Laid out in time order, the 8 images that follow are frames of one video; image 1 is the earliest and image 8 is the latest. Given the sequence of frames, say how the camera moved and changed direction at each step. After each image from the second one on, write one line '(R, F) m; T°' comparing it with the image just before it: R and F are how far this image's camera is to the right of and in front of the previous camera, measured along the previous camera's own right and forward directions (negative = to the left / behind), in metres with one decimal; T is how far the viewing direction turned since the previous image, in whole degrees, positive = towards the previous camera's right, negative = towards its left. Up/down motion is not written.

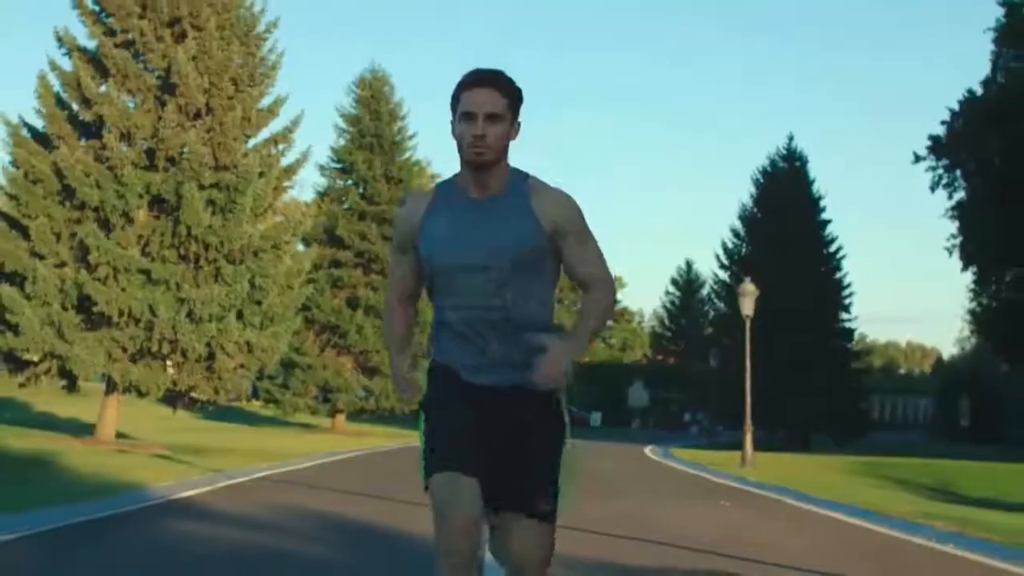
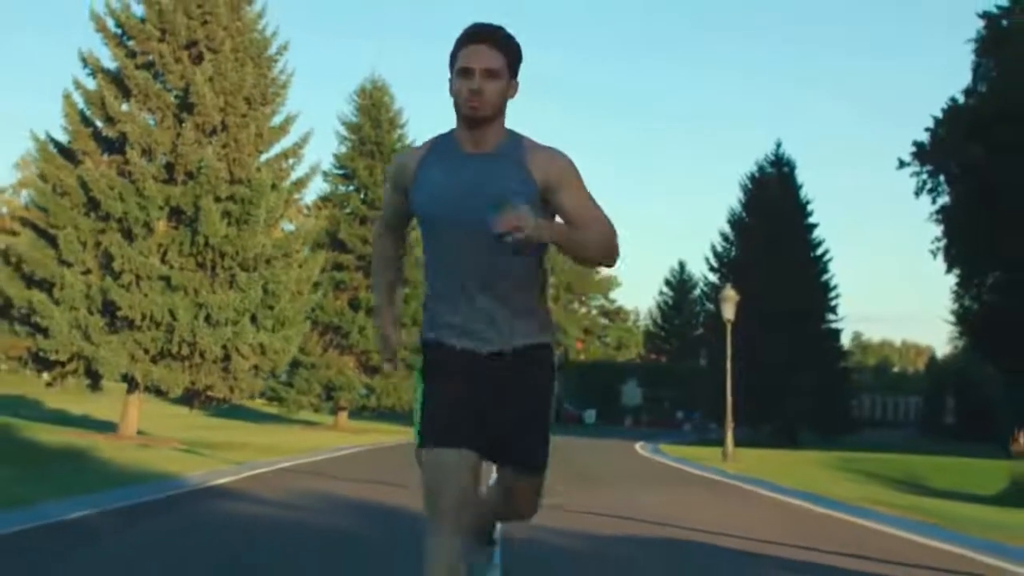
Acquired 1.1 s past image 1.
(0.0, -2.1) m; 0°
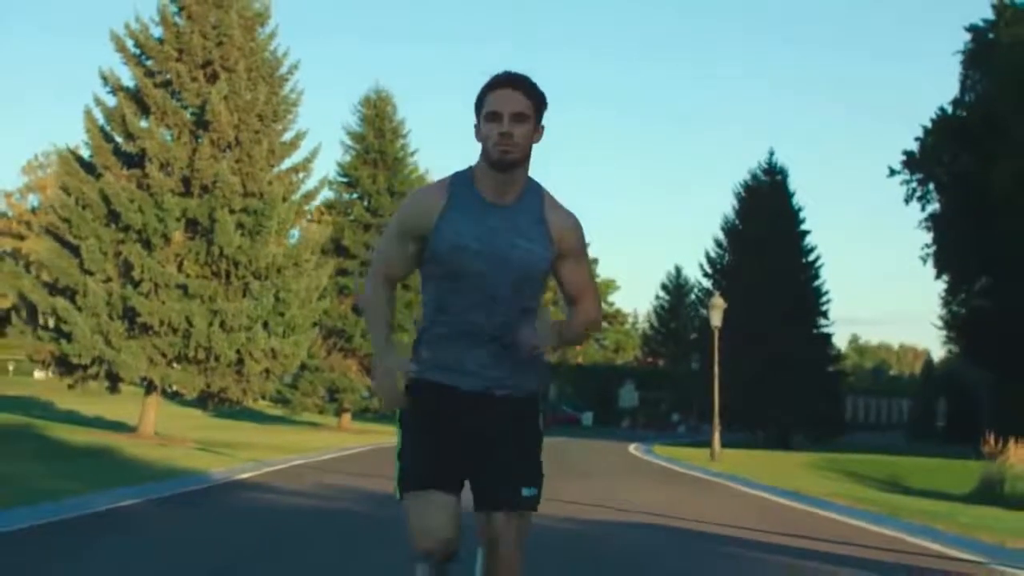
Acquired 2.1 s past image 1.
(0.0, -1.8) m; 0°
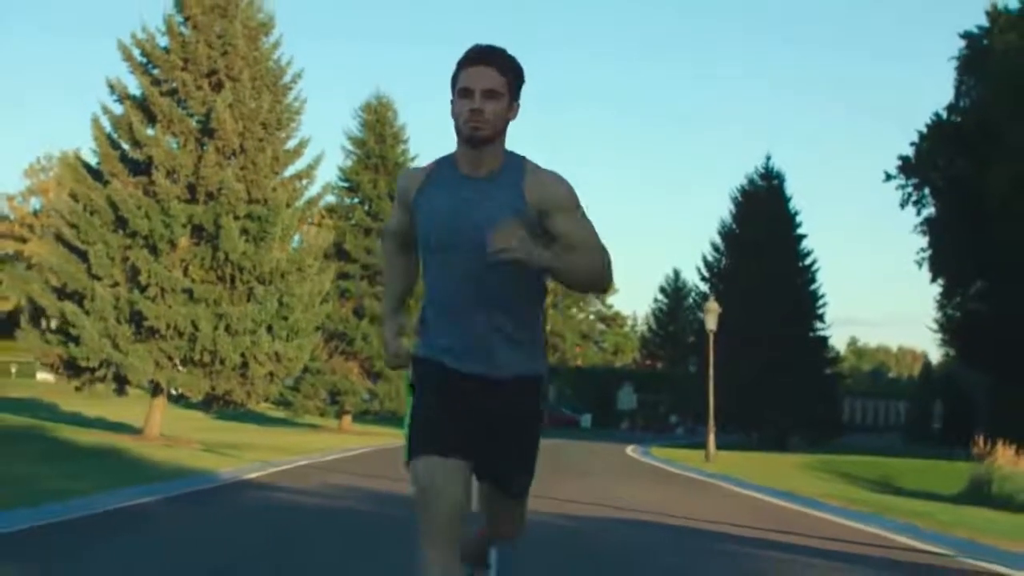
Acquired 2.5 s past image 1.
(0.0, -0.7) m; 0°
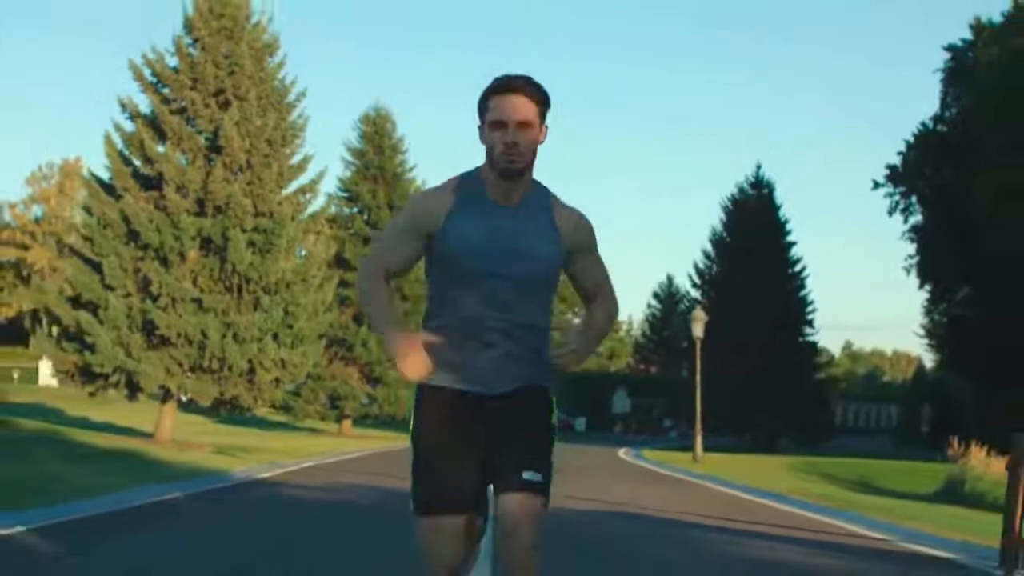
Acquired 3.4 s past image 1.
(0.0, -1.6) m; 0°
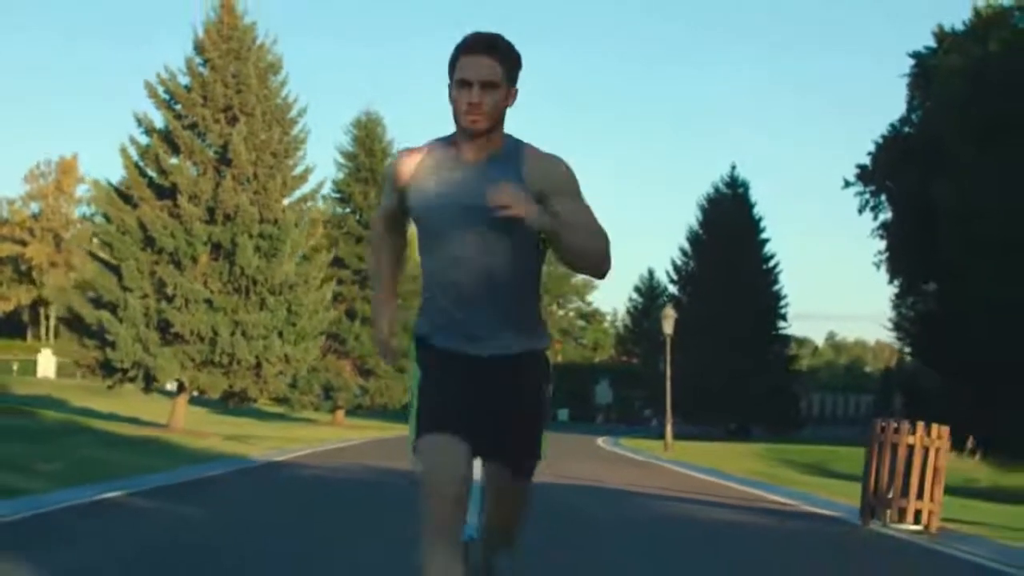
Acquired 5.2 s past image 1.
(0.0, -3.3) m; +1°
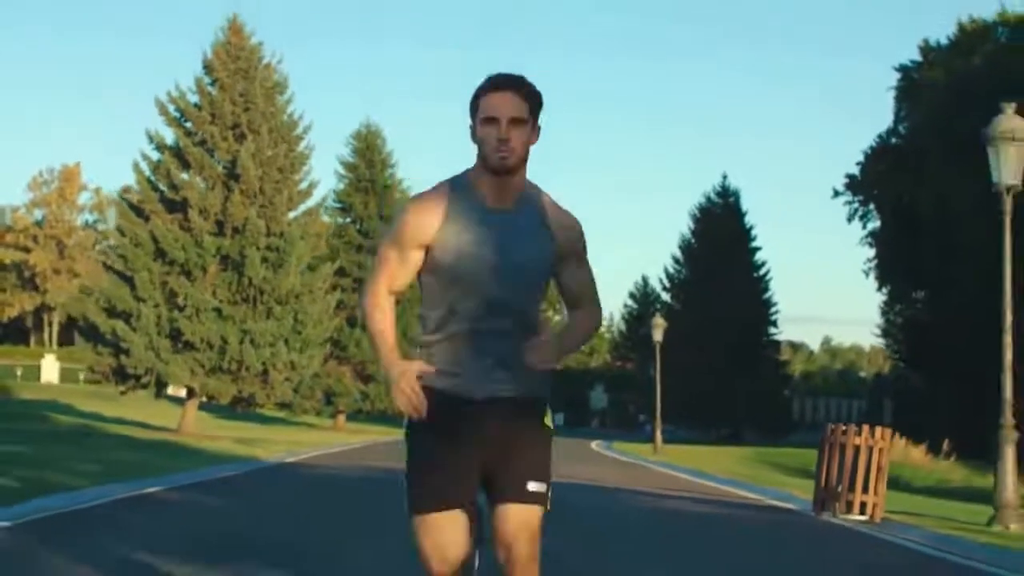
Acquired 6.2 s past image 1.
(0.0, -1.8) m; 0°
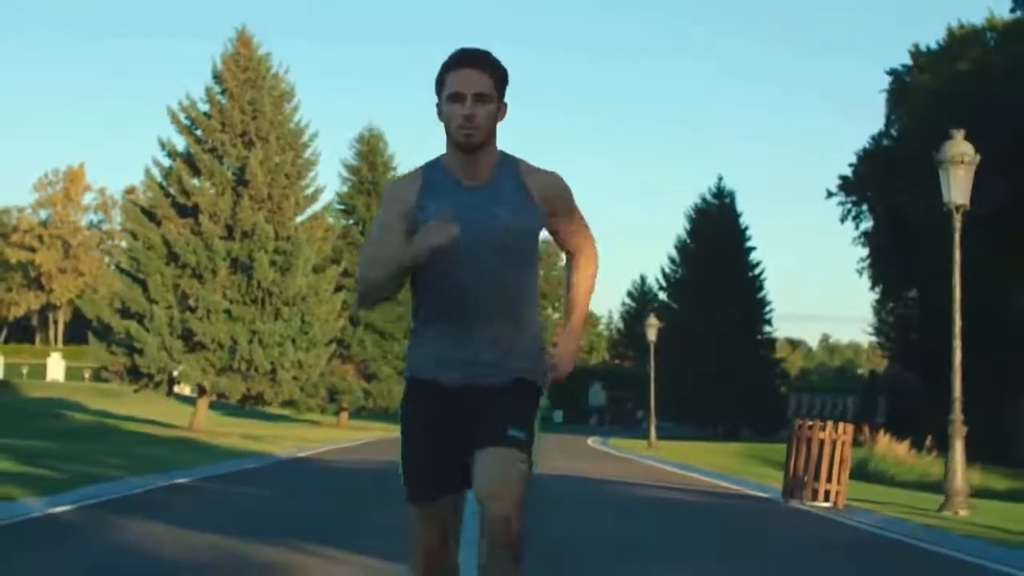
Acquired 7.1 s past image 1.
(0.0, -1.6) m; 0°
